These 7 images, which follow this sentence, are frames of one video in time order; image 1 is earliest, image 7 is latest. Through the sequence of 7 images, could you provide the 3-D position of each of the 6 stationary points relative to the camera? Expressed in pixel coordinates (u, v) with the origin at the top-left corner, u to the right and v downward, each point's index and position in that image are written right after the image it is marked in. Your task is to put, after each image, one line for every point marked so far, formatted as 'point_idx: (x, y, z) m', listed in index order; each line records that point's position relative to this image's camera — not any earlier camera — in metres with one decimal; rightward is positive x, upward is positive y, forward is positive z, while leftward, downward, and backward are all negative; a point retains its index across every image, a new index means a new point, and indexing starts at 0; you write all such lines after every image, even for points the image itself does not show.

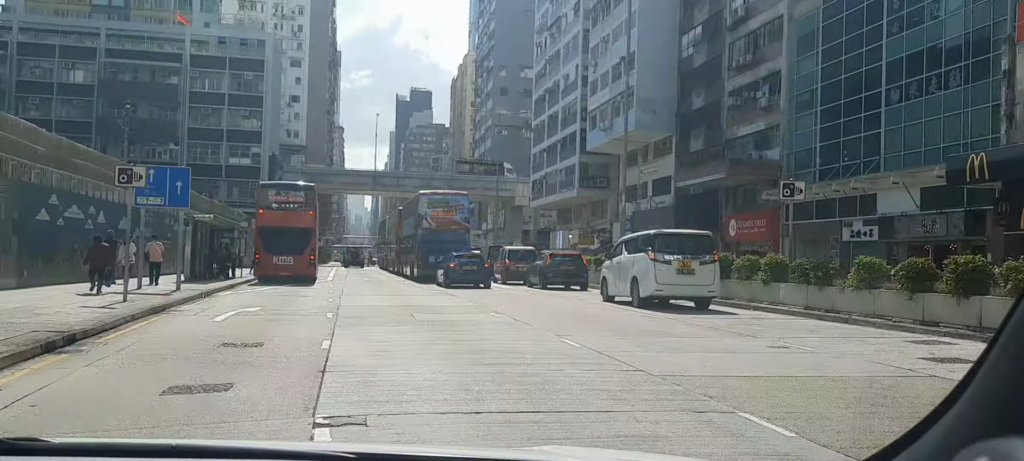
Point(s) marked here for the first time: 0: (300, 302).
0: (-5.2, -1.7, +20.6) m
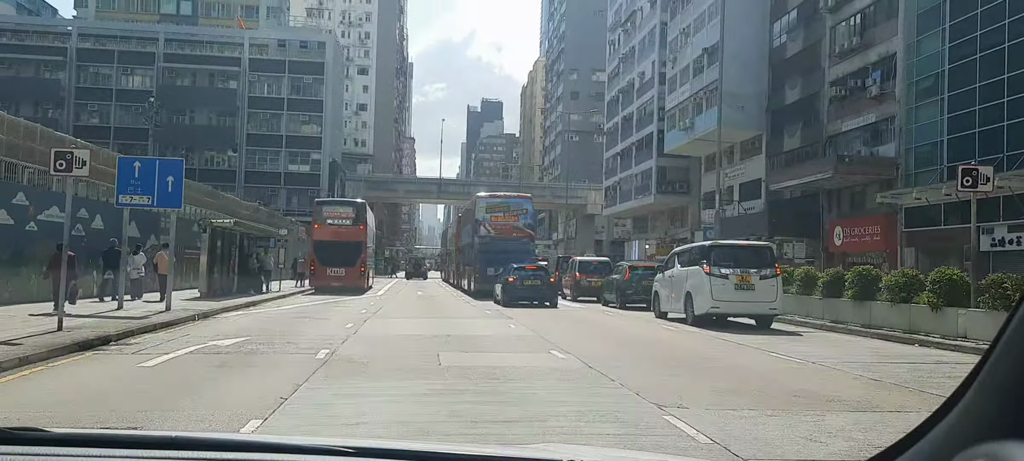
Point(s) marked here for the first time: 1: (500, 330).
0: (-3.8, -1.8, +16.1) m
1: (-0.2, -1.9, +16.3) m
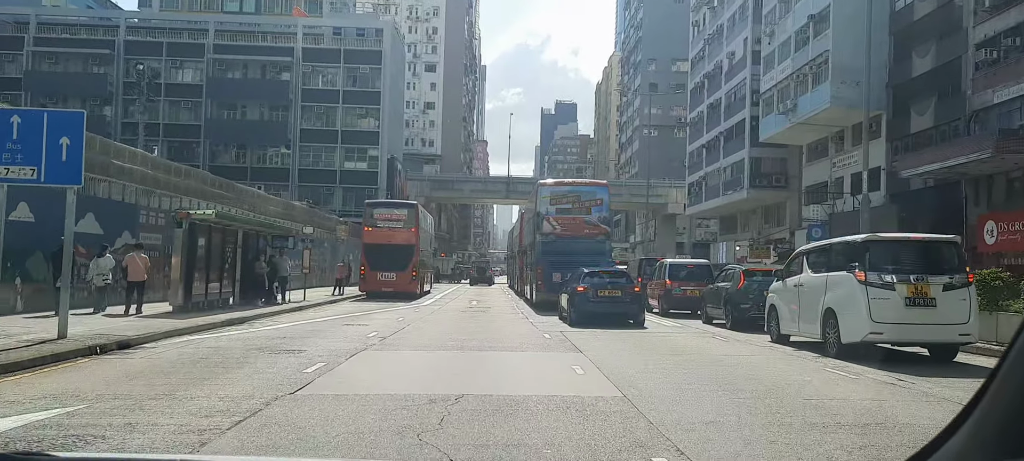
0: (-3.0, -1.7, +10.1) m
1: (+0.5, -1.7, +10.0) m
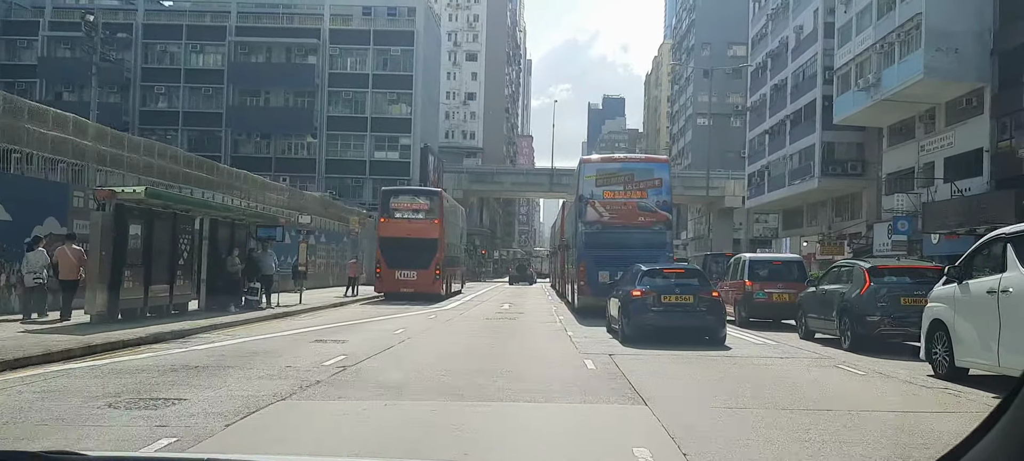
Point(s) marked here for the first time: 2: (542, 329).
0: (-3.0, -1.4, +5.3) m
1: (+0.6, -1.5, +5.0) m
2: (+0.5, -2.0, +17.3) m
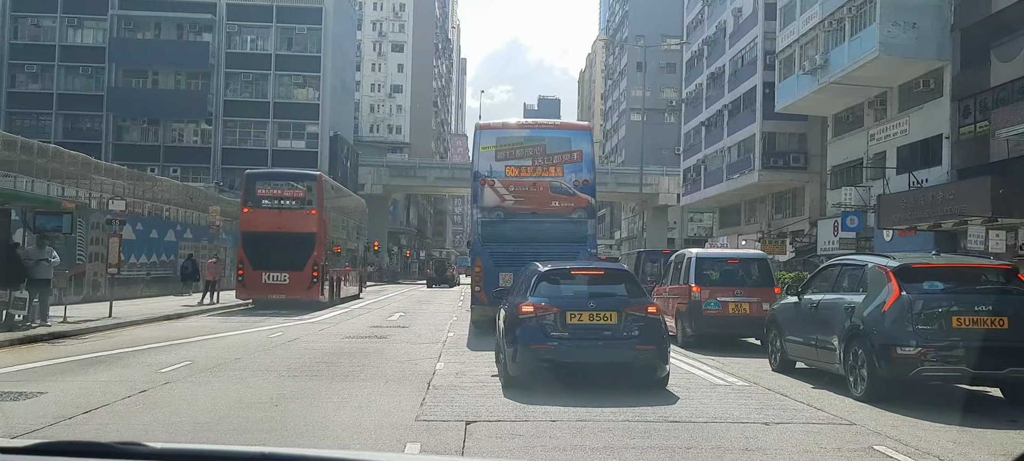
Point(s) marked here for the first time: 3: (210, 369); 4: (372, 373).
0: (-4.2, -1.2, 0.0) m
1: (-0.6, -1.2, 0.0) m
2: (-1.6, -1.8, +12.2) m
3: (-3.7, -1.7, +10.4) m
4: (-1.6, -1.7, +10.2) m
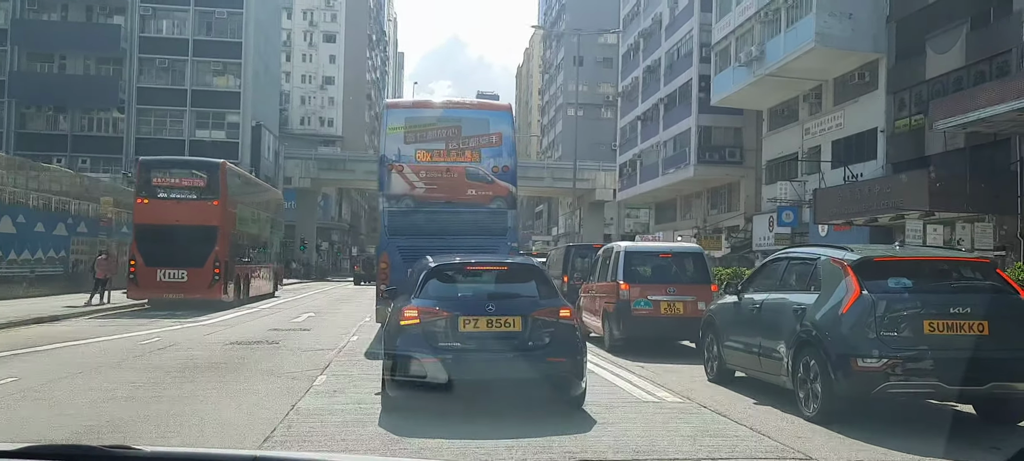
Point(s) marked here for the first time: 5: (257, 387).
0: (-4.5, -1.1, -1.9) m
1: (-1.0, -1.2, -1.7) m
2: (-2.8, -1.7, +10.5) m
3: (-4.8, -1.6, +8.5) m
4: (-2.7, -1.6, +8.5) m
5: (-2.6, -1.6, +8.9) m
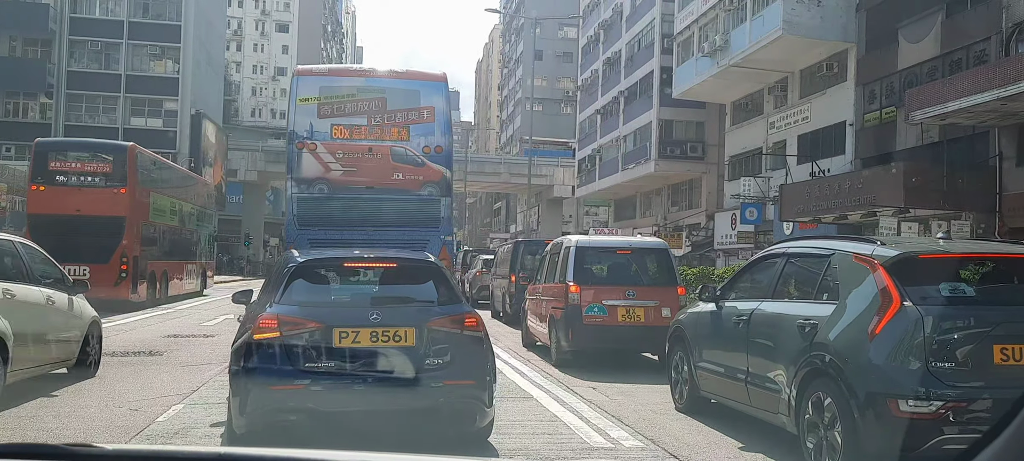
0: (-4.7, -1.0, -4.1) m
1: (-1.2, -1.1, -3.7) m
2: (-3.6, -1.5, +8.3) m
3: (-5.5, -1.4, +6.3) m
4: (-3.4, -1.5, +6.3) m
5: (-3.3, -1.5, +6.7) m
